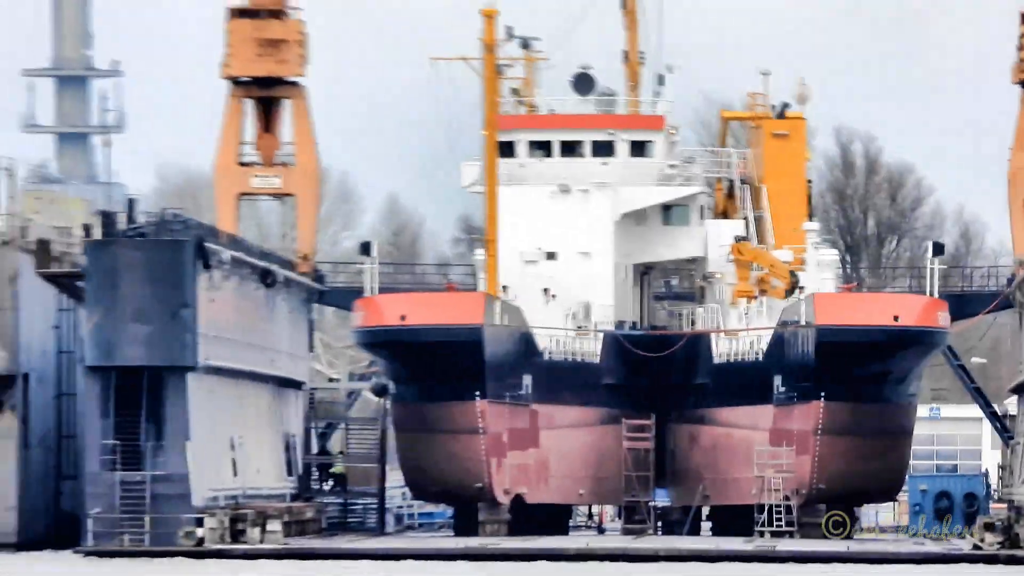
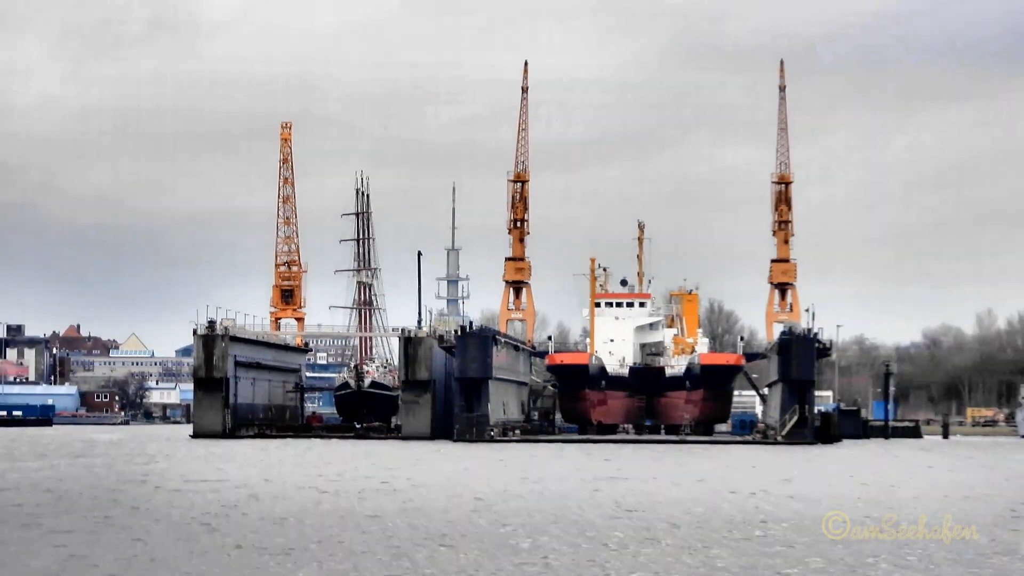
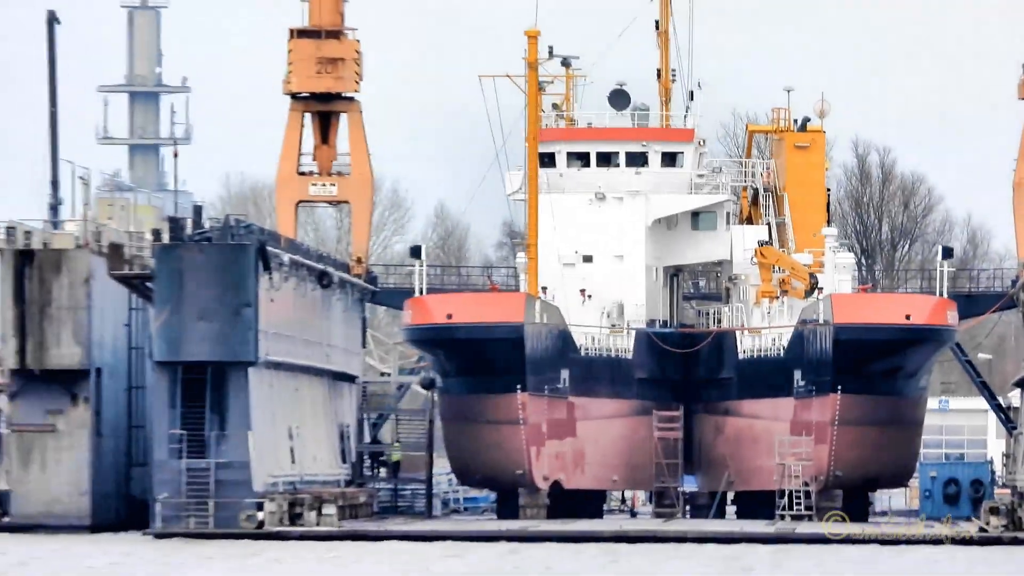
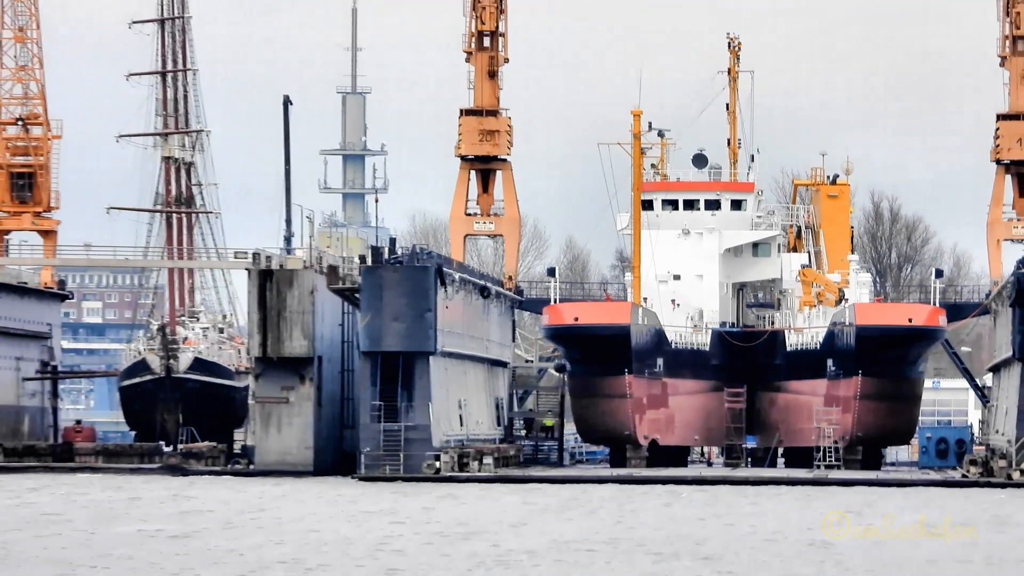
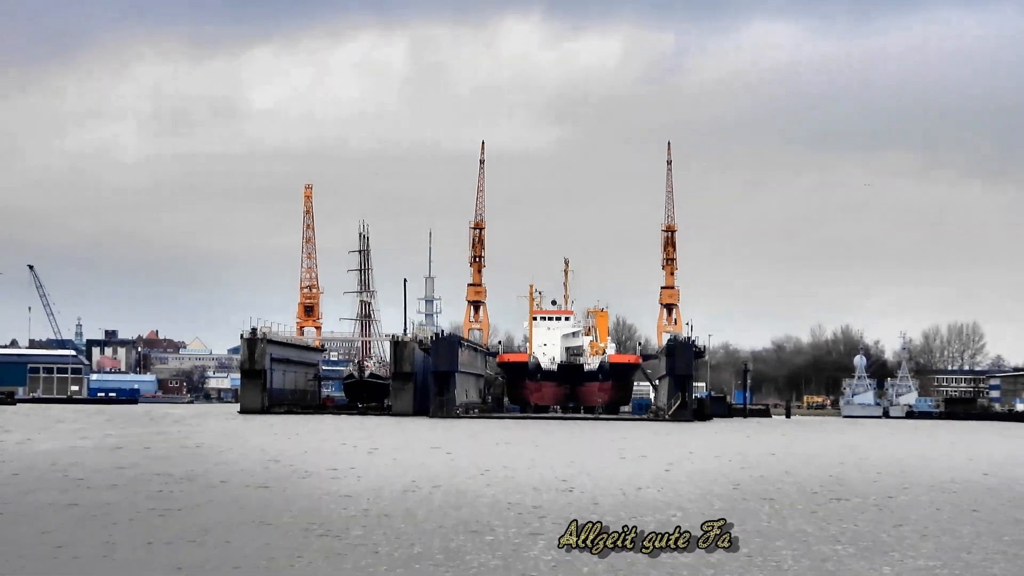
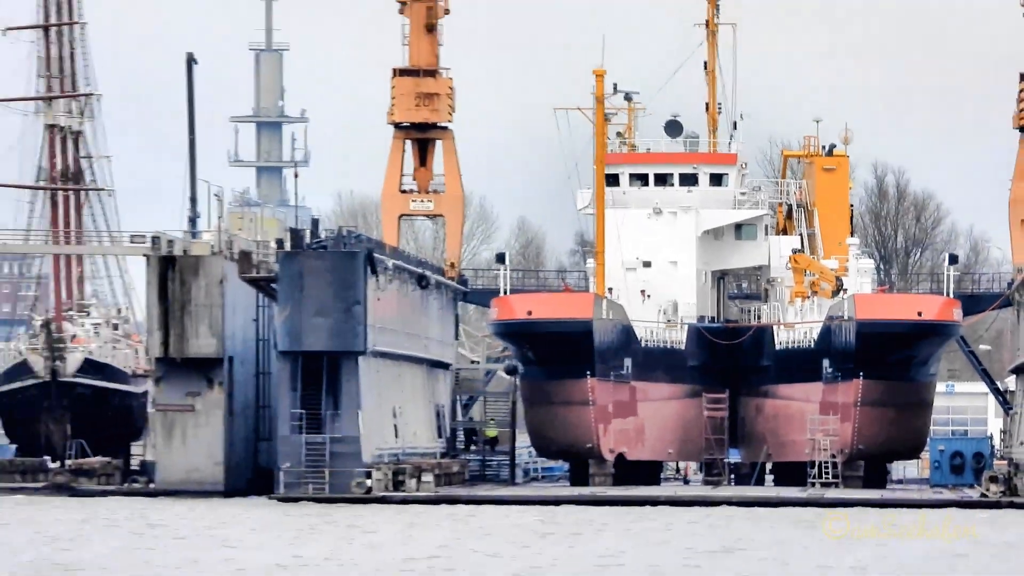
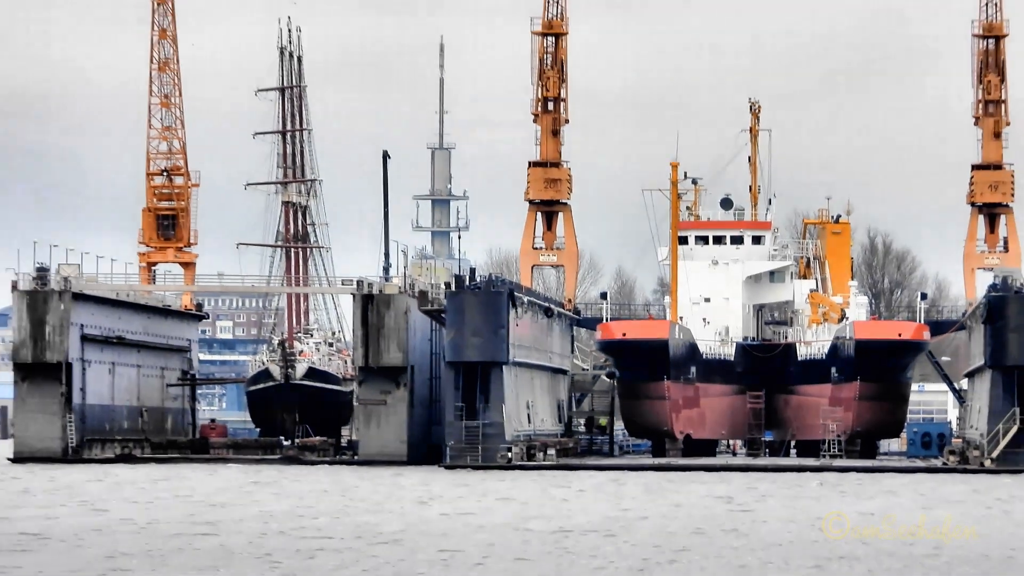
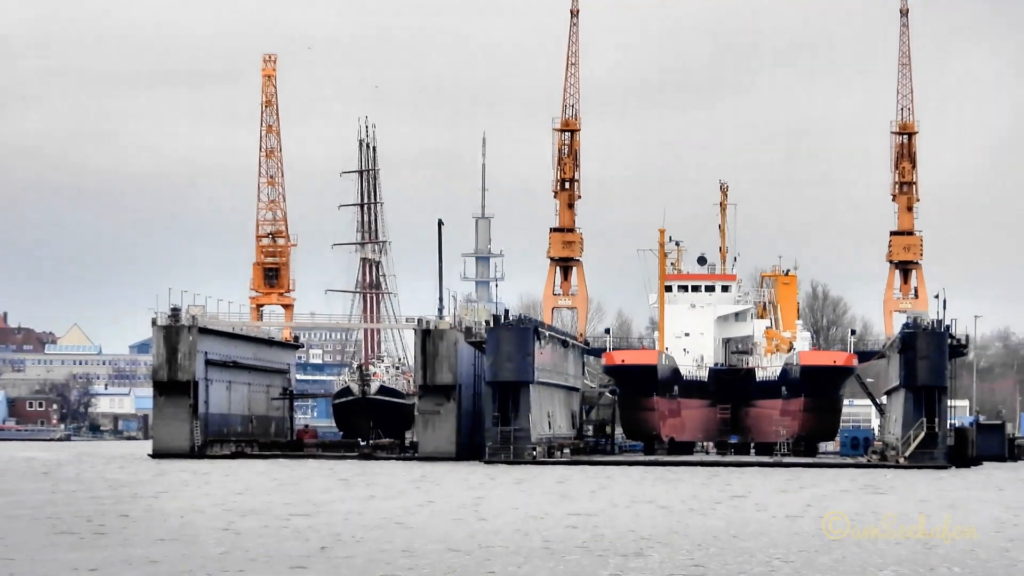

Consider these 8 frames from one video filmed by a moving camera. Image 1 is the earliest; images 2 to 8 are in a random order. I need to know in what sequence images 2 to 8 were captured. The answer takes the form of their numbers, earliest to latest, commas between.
3, 6, 4, 7, 8, 2, 5
